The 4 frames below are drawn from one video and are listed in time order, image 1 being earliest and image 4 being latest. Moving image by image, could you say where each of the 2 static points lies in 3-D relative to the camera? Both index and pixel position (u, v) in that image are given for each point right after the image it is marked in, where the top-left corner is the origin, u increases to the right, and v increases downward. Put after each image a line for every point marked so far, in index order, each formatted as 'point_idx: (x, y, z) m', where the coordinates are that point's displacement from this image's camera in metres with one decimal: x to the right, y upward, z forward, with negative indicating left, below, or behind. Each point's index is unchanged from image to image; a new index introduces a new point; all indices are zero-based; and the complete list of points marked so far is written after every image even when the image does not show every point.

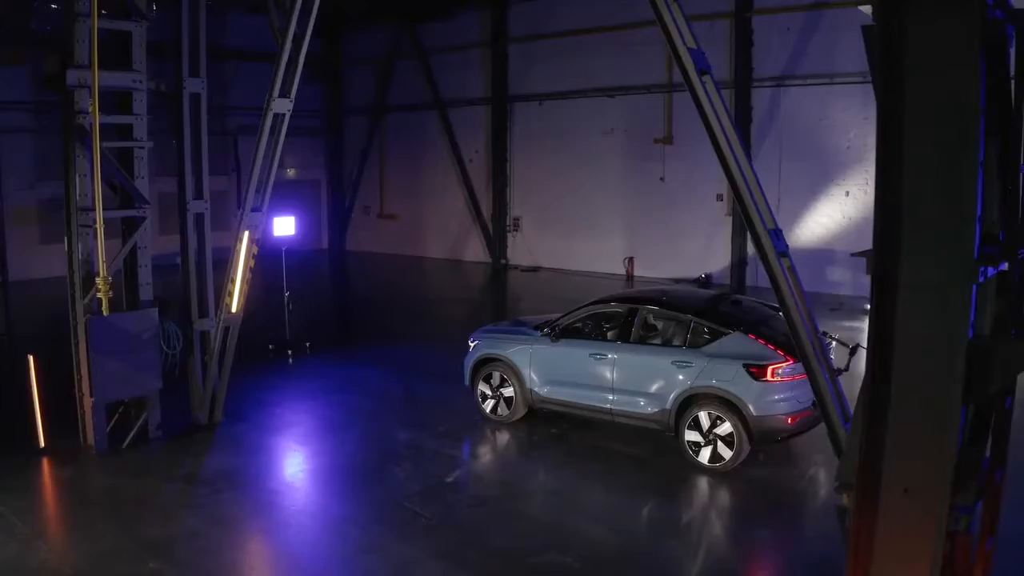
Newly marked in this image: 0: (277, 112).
0: (-2.2, +1.7, +8.1) m
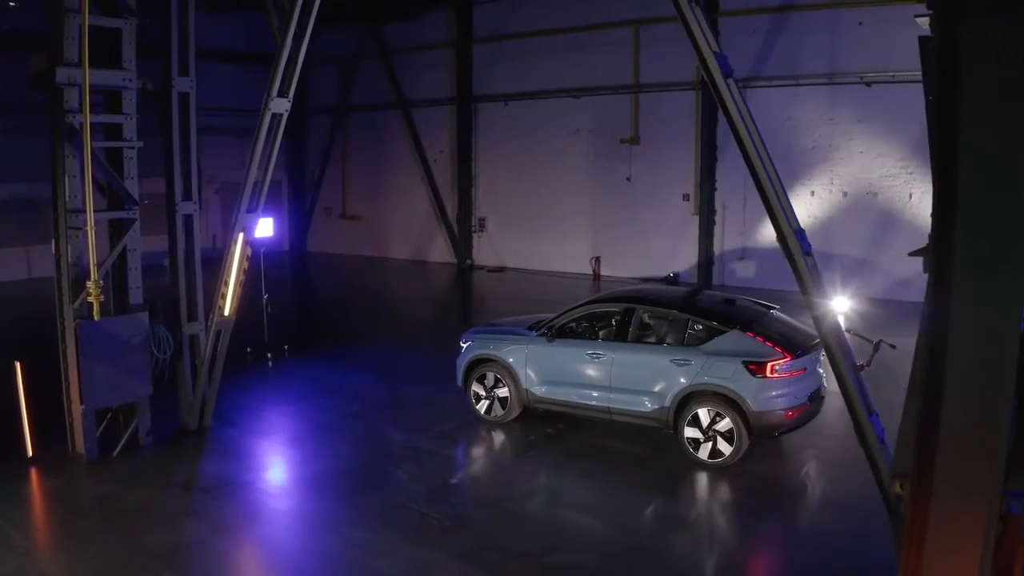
0: (-2.2, +1.6, +8.0) m
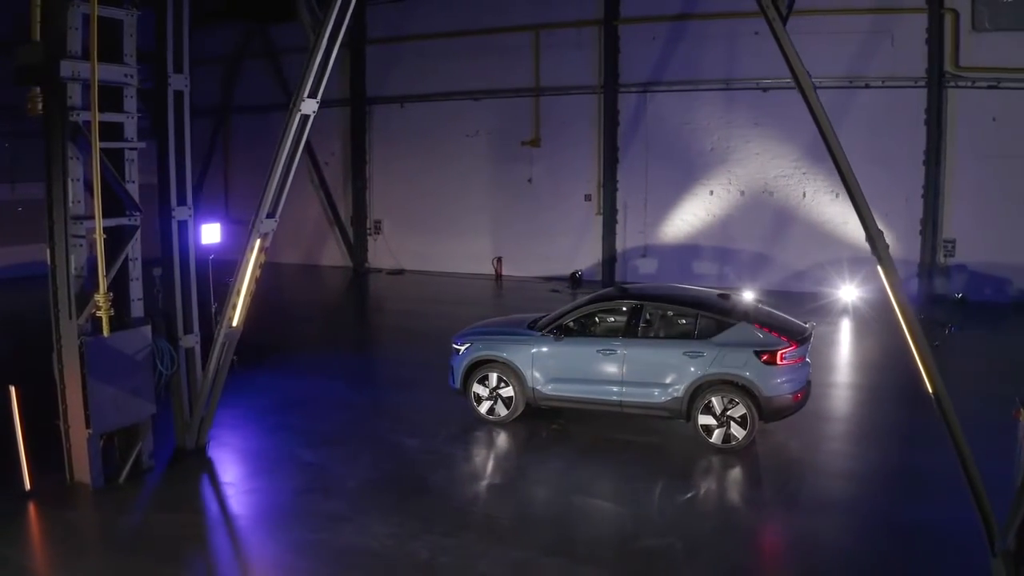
0: (-1.9, +1.6, +7.7) m
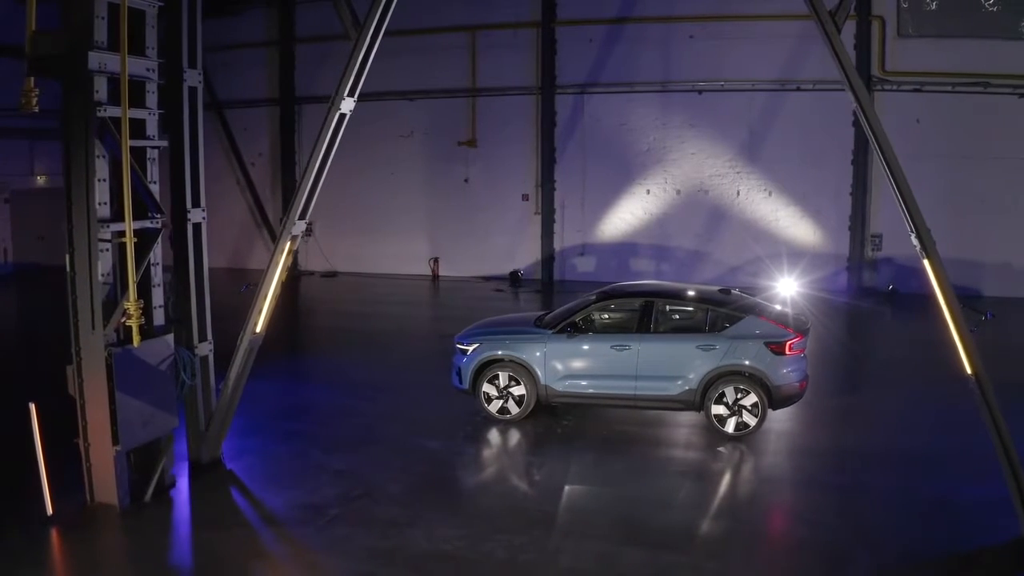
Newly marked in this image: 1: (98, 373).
0: (-1.5, +1.5, +7.5) m
1: (-3.4, -0.7, +7.1) m
